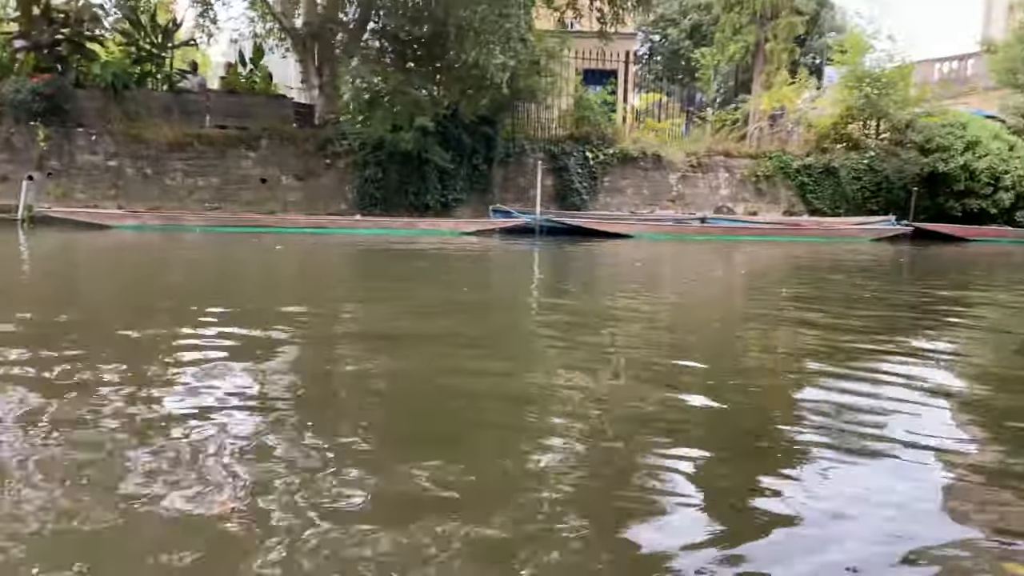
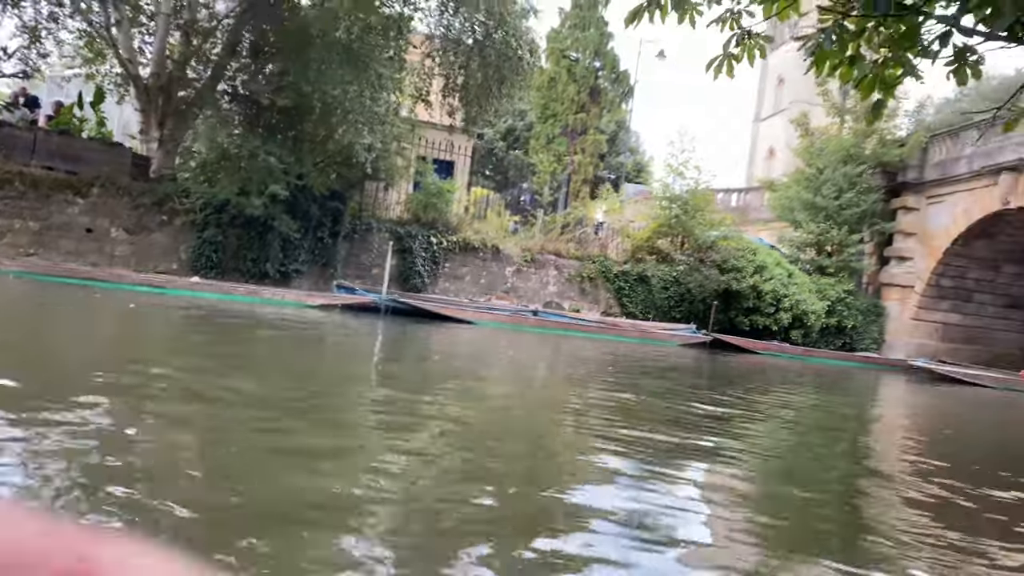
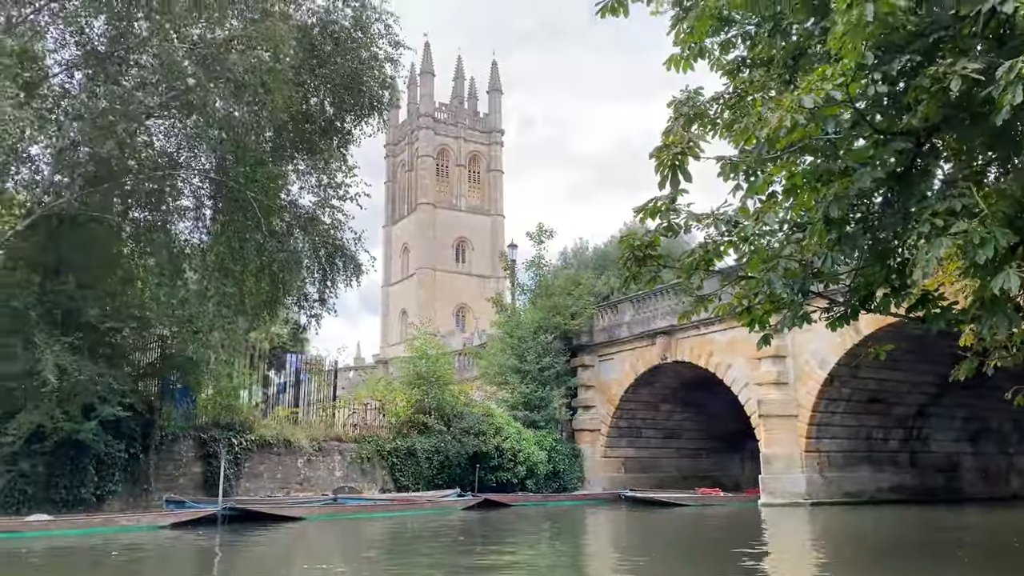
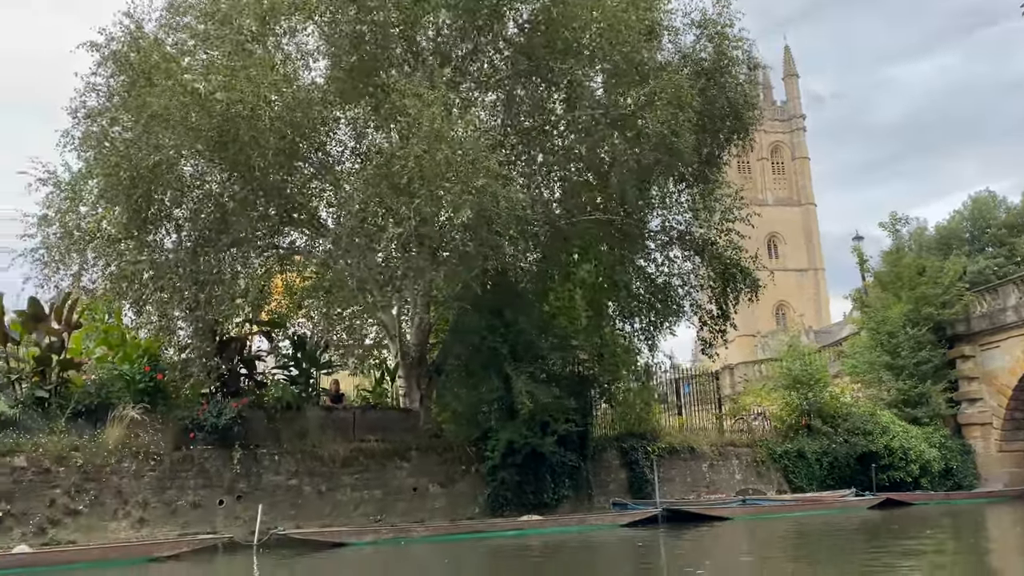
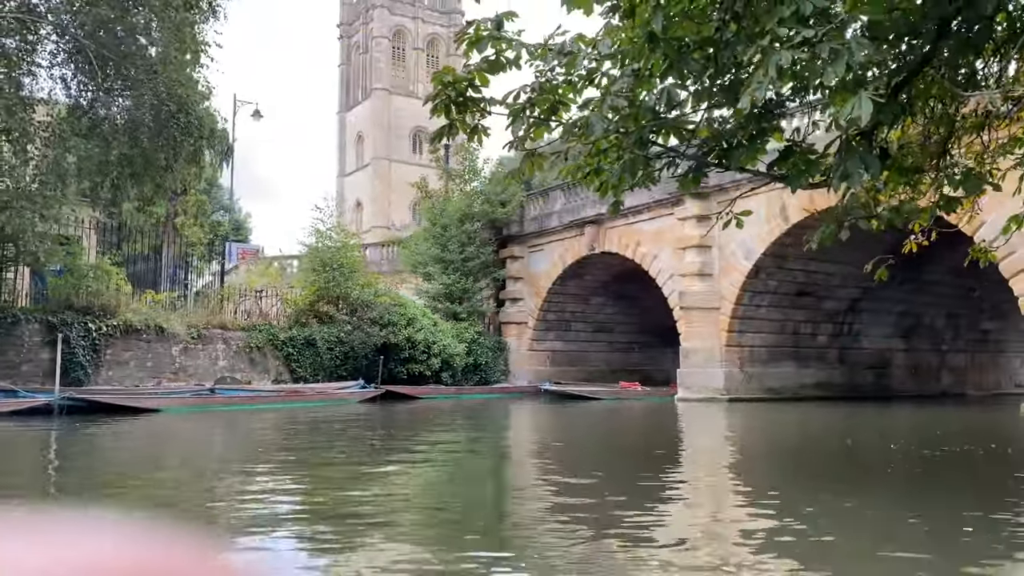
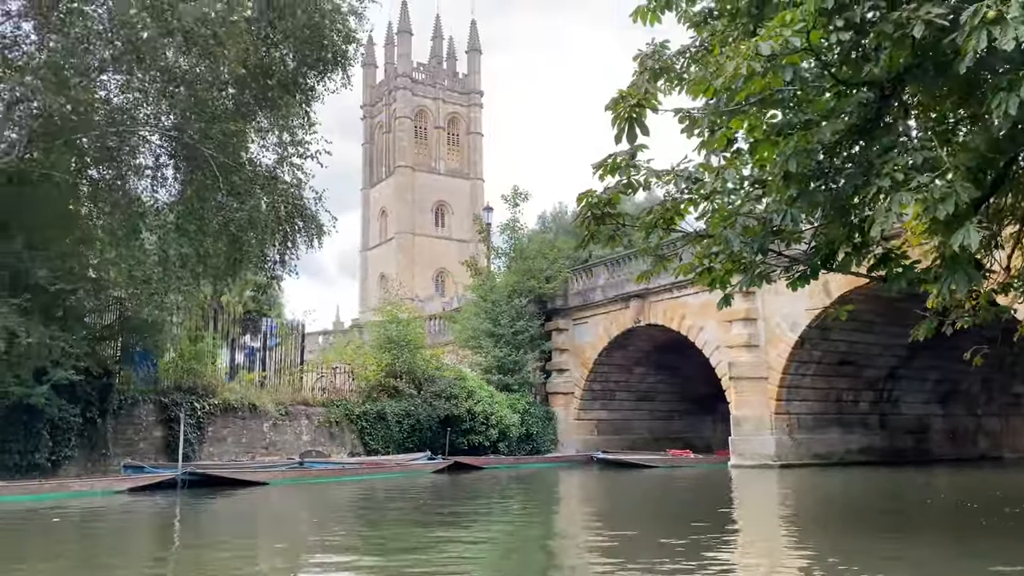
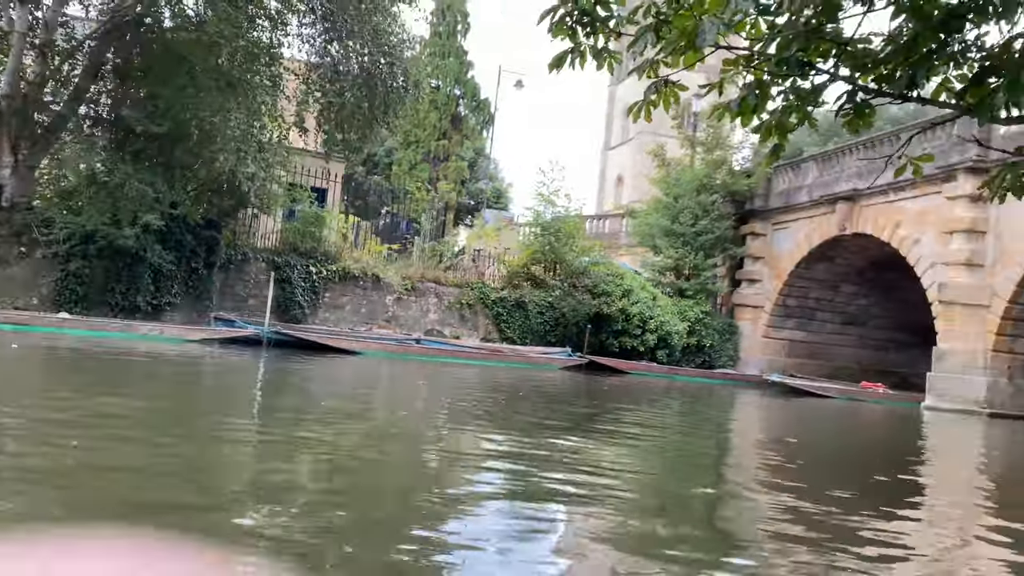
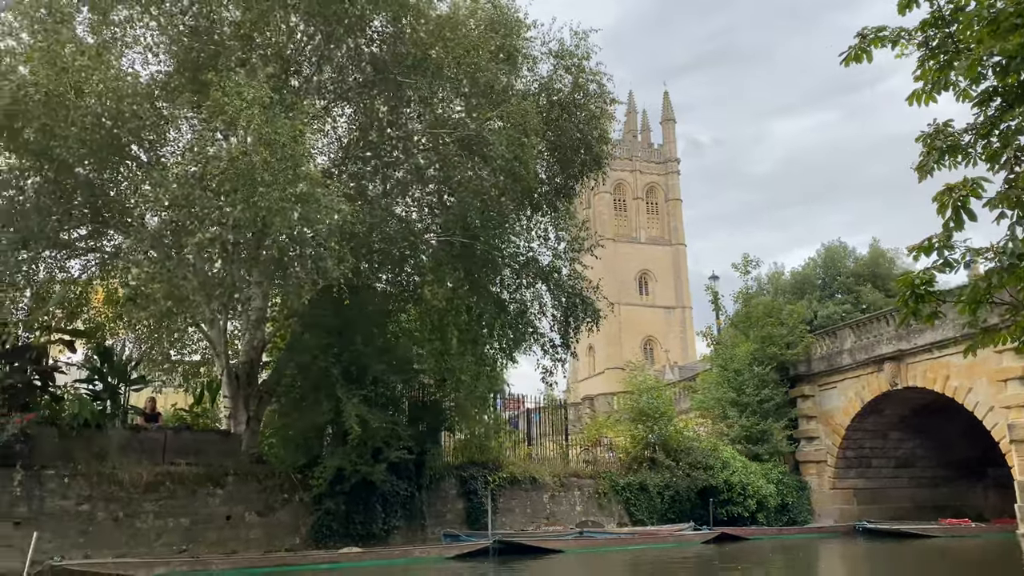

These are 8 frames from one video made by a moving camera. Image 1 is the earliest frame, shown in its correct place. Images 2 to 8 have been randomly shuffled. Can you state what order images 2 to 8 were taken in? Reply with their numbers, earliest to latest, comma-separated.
2, 7, 5, 6, 3, 8, 4
